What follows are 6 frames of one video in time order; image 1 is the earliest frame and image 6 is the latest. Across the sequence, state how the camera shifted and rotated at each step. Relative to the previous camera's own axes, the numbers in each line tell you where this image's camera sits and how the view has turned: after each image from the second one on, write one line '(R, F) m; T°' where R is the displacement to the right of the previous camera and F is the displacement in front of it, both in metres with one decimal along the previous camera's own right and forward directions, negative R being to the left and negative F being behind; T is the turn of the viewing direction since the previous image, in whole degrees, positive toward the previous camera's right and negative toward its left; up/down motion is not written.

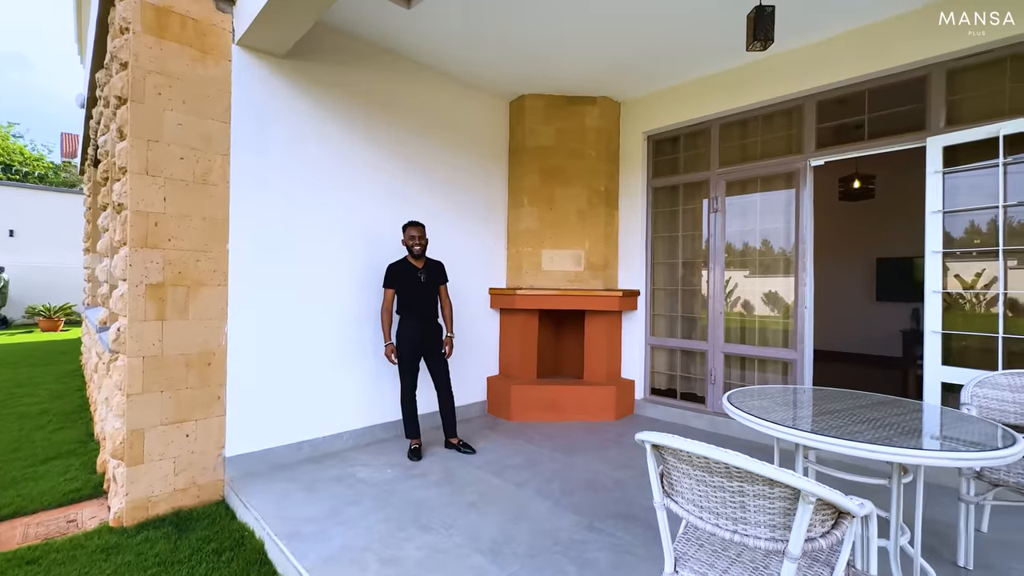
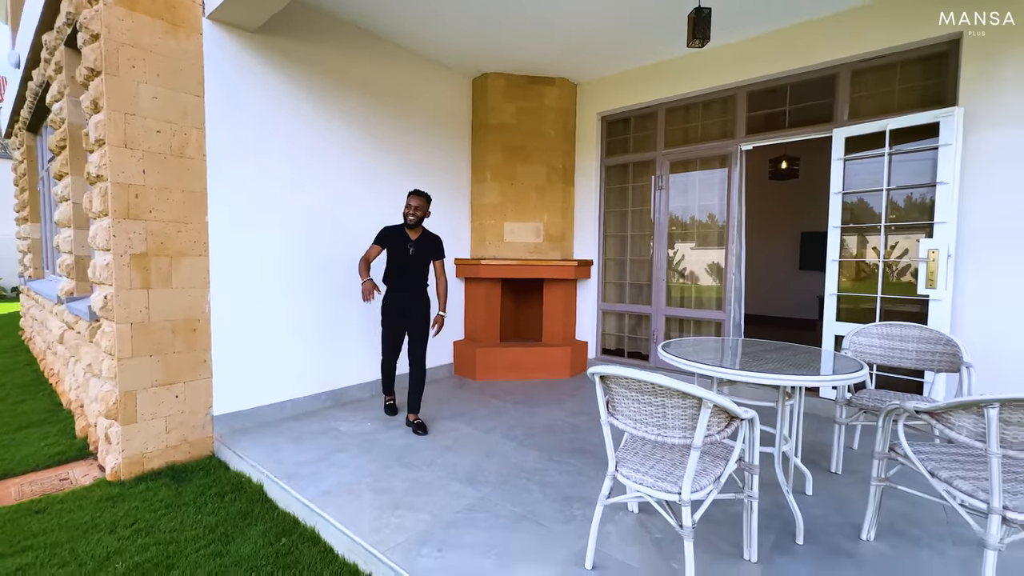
(-0.1, -0.3) m; +6°
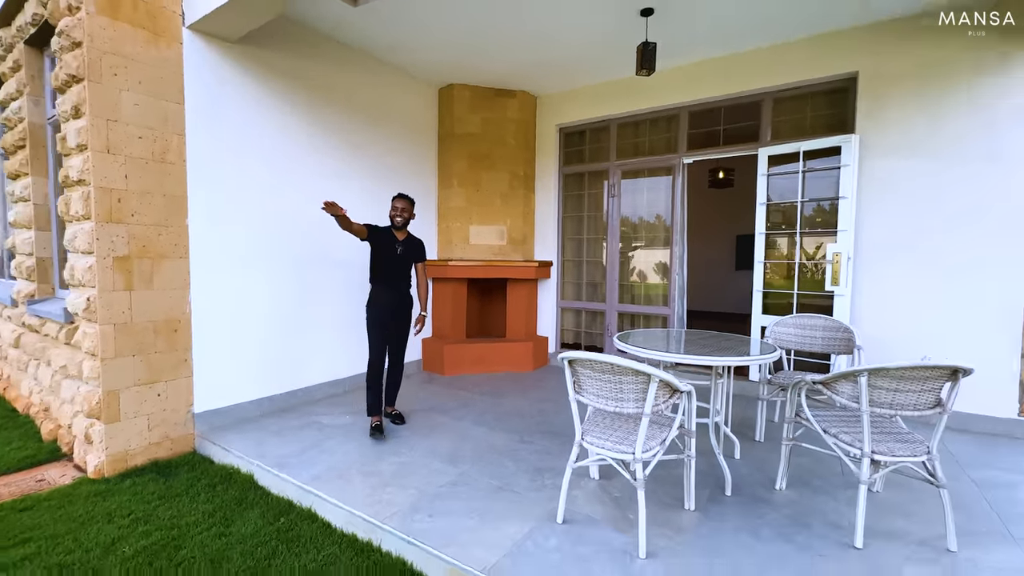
(-0.1, -0.3) m; +6°
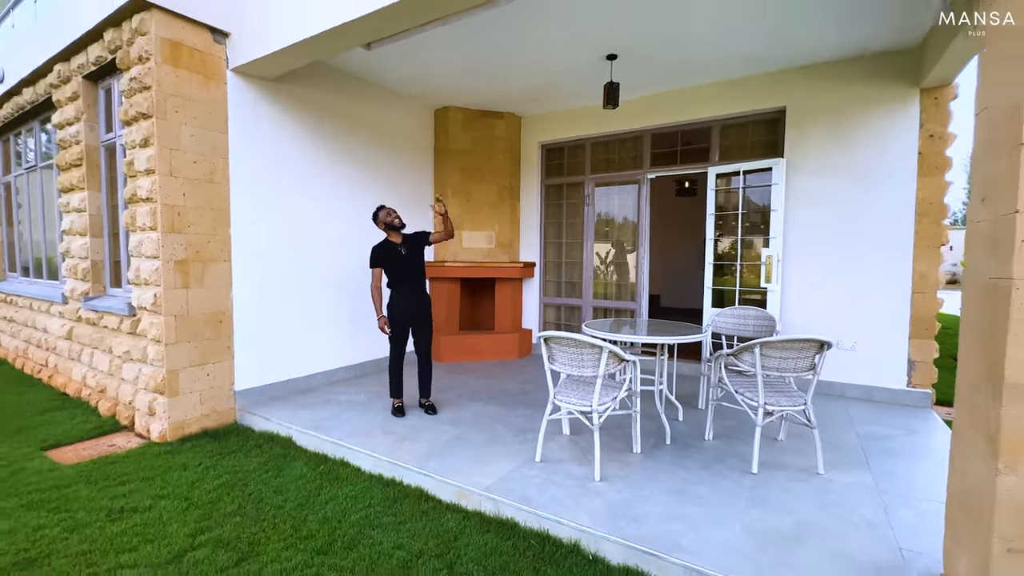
(0.0, -0.7) m; +2°
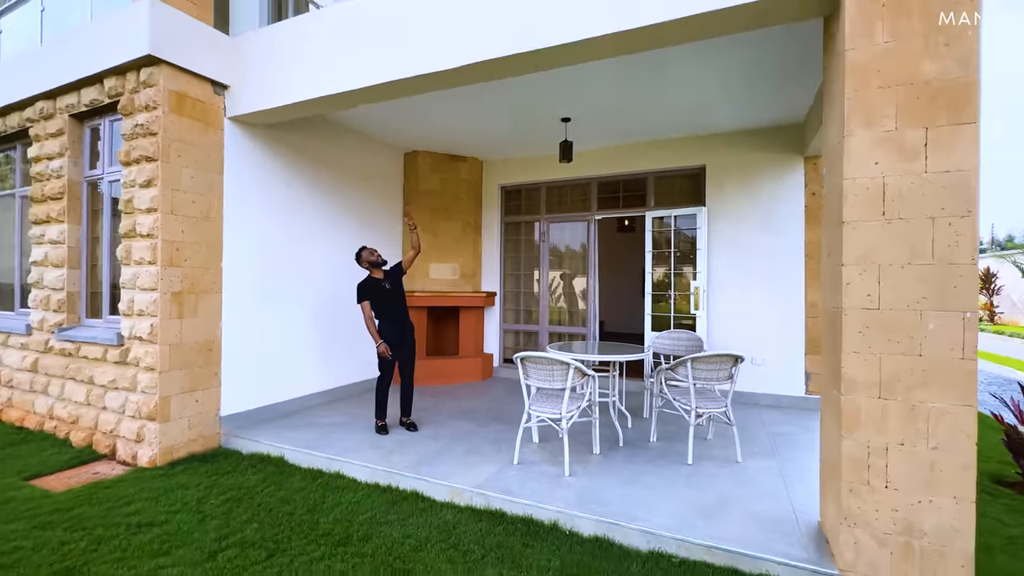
(-0.3, -0.5) m; +7°
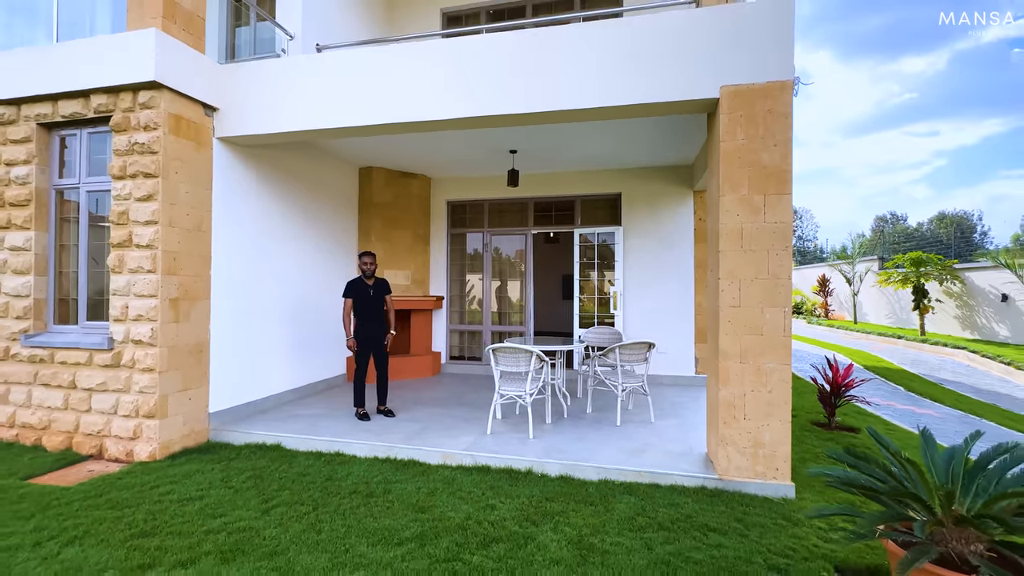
(-0.6, -0.8) m; +11°
